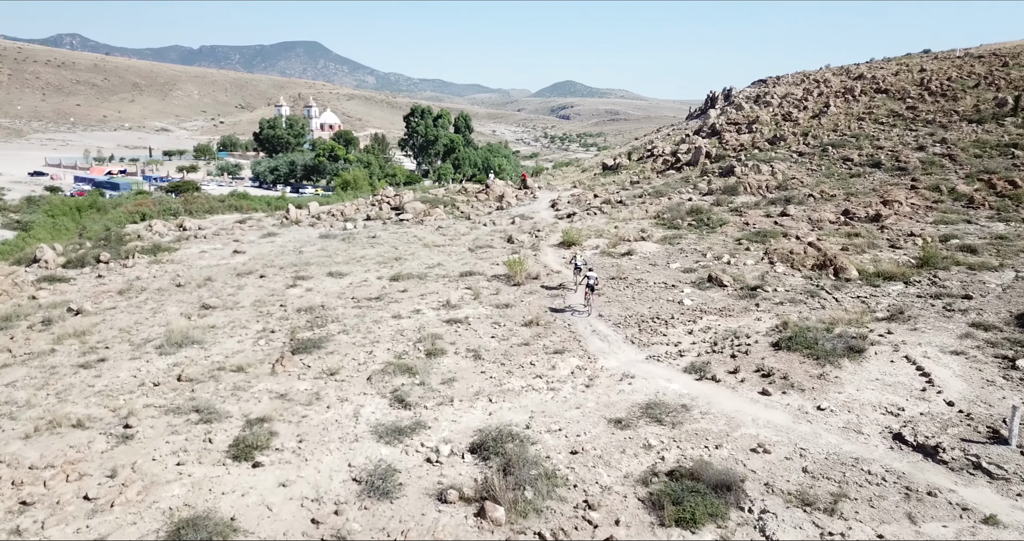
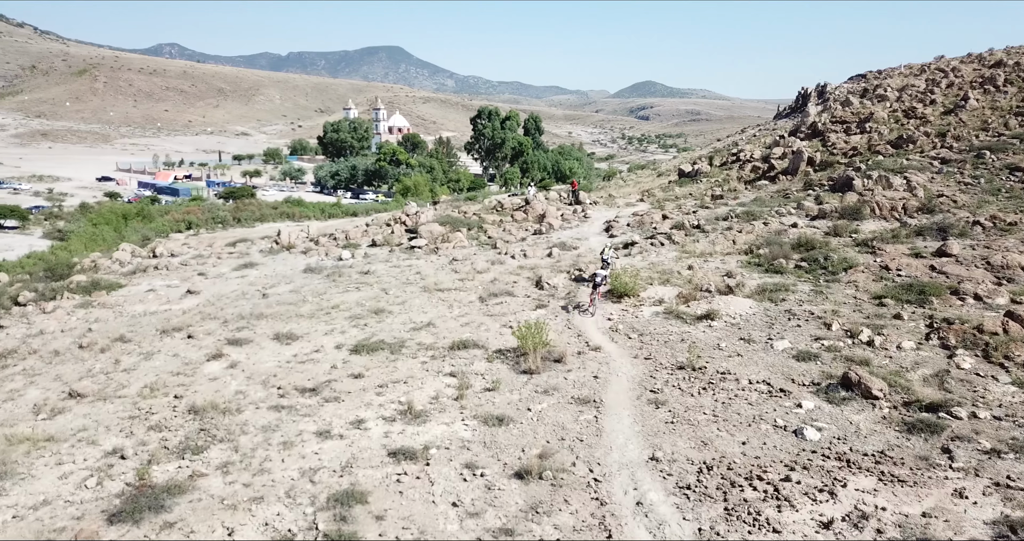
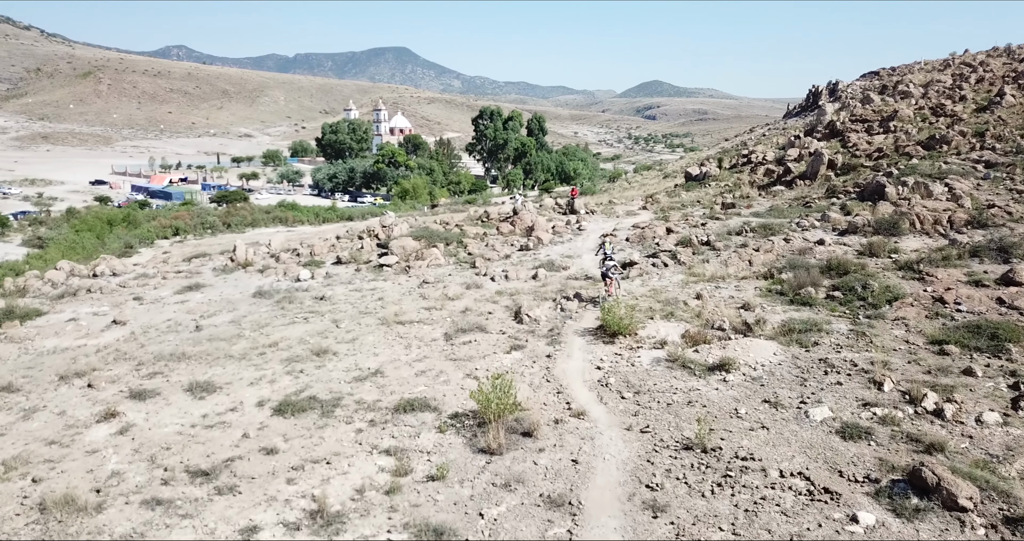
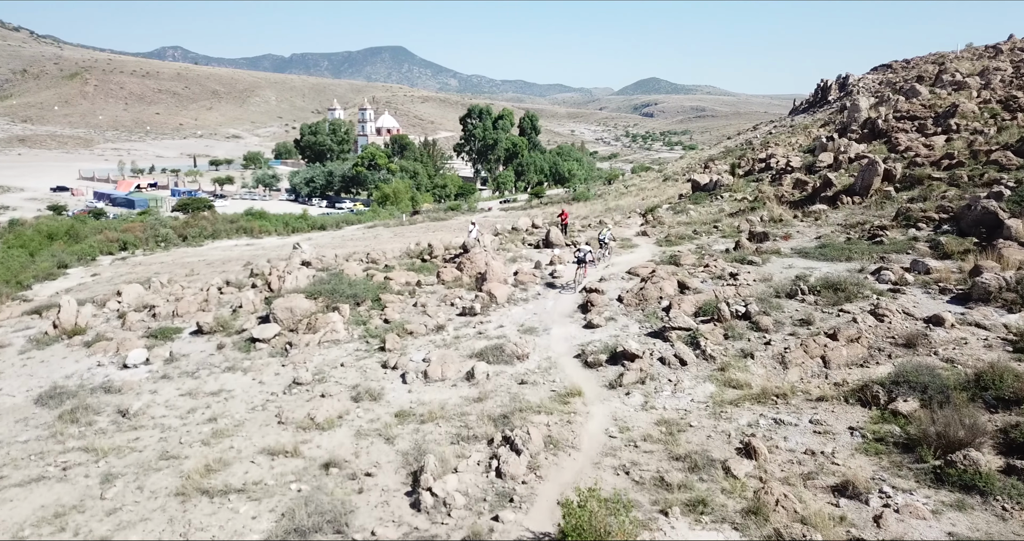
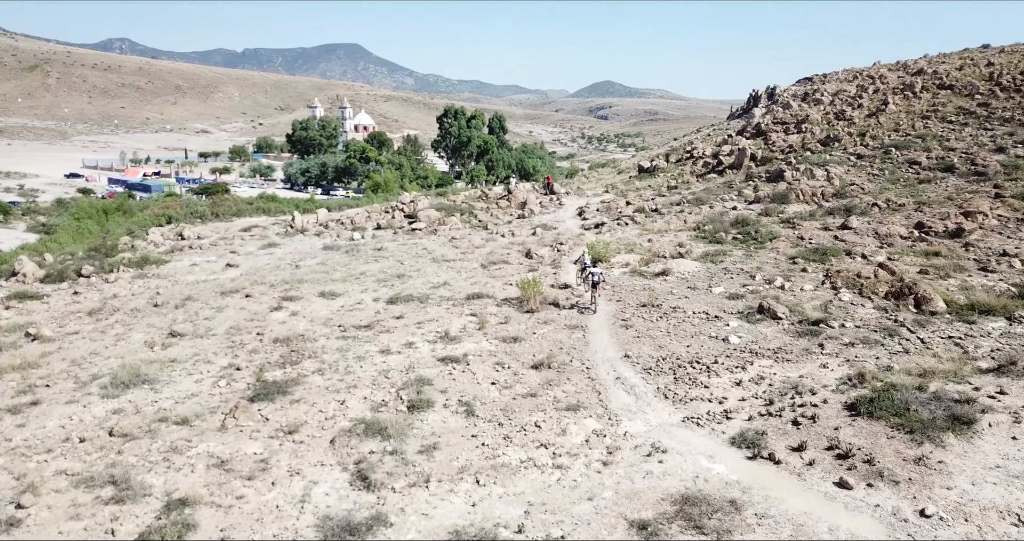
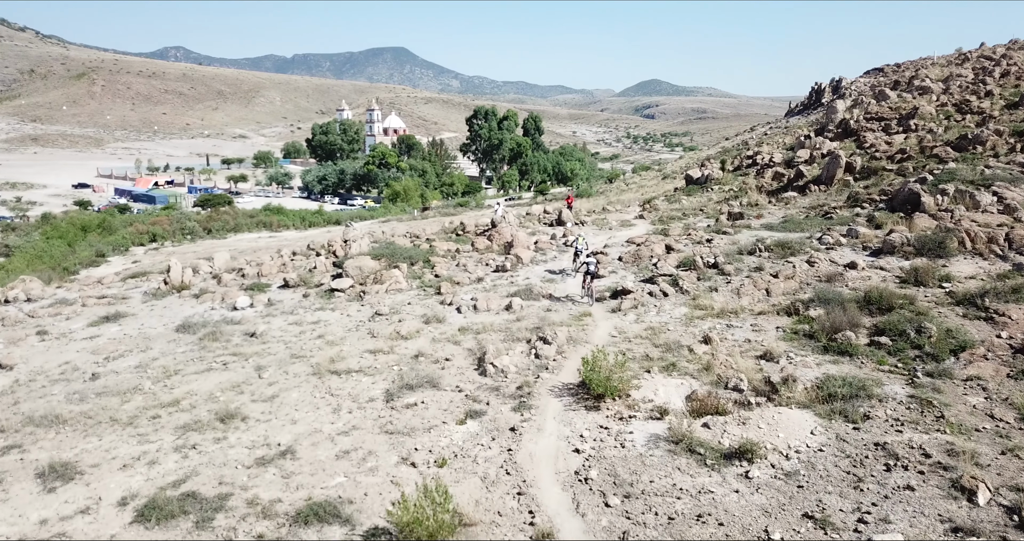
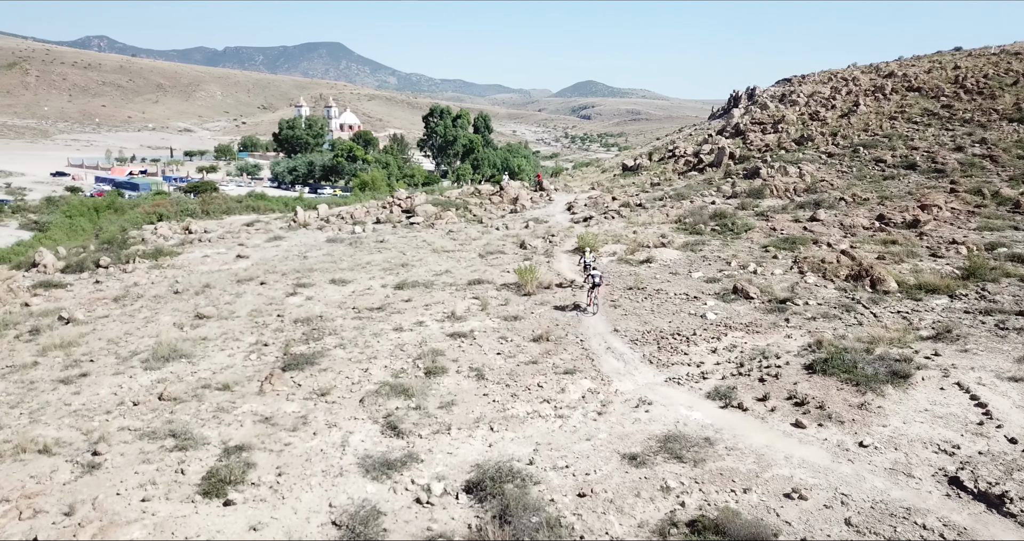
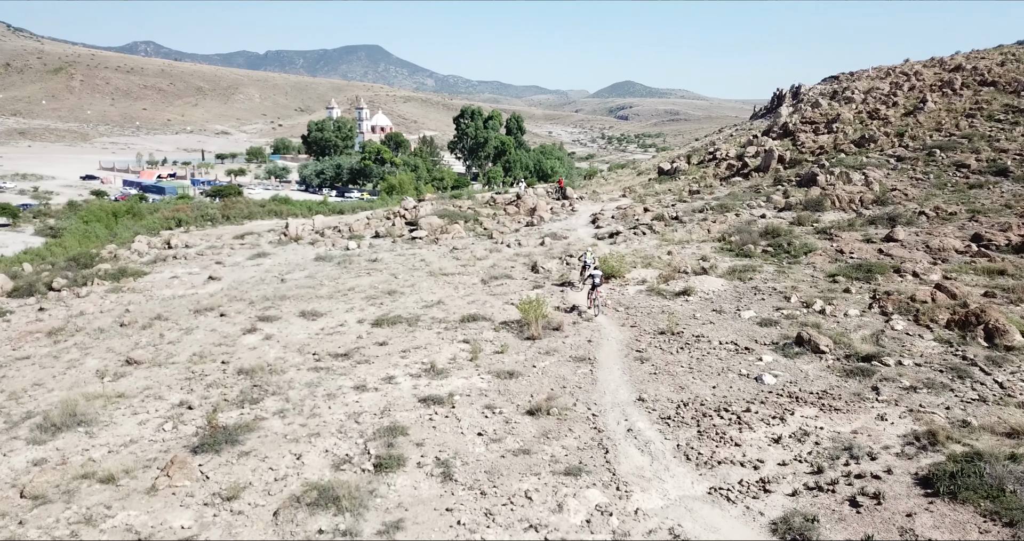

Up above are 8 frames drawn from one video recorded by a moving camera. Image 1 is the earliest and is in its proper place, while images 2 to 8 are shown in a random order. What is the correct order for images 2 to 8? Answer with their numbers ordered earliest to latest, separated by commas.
7, 5, 8, 2, 3, 6, 4
